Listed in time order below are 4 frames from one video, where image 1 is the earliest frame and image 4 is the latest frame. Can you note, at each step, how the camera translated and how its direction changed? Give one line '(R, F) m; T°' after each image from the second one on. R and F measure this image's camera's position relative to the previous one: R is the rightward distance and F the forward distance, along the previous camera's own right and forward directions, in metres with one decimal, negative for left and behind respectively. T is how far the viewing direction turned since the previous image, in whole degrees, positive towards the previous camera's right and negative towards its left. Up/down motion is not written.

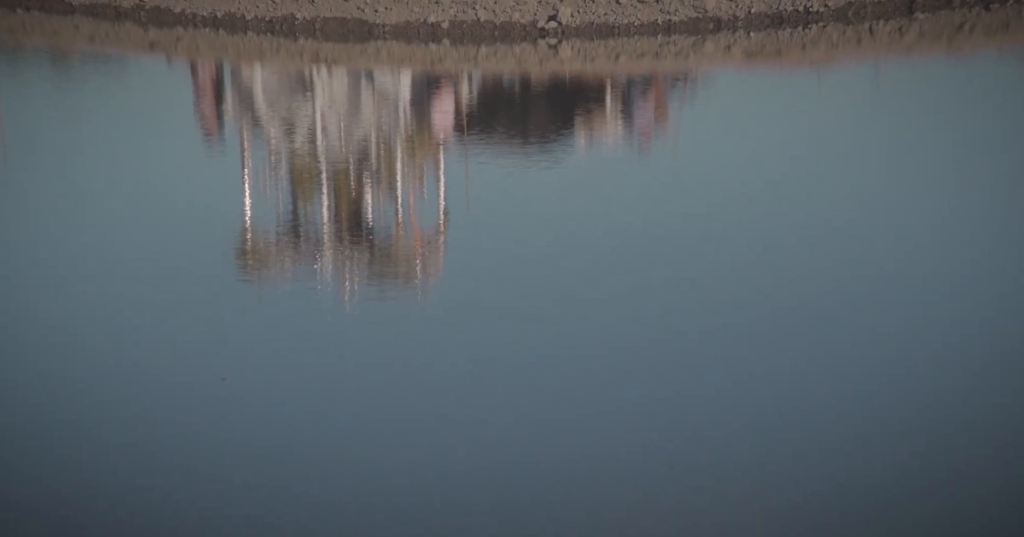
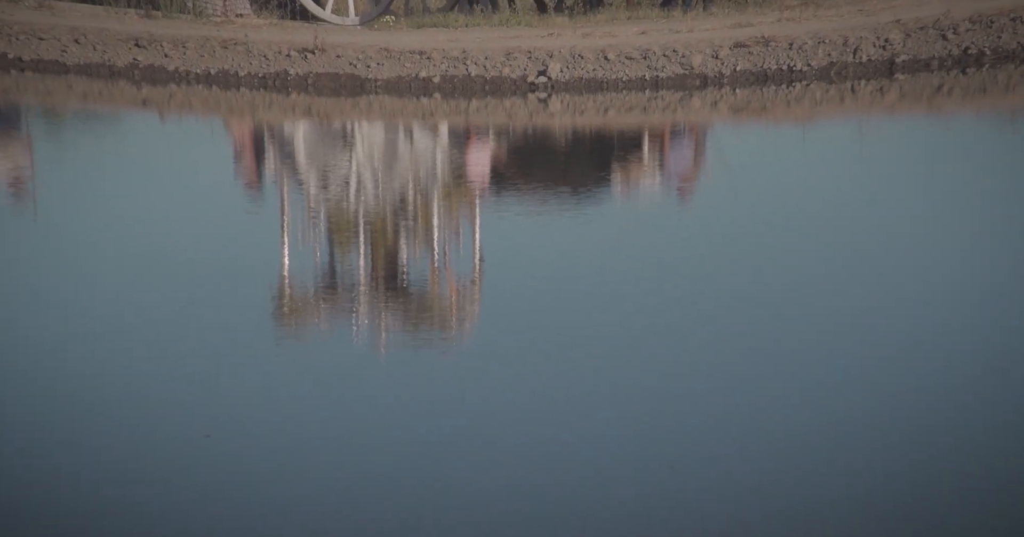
(+0.1, -0.4) m; 0°
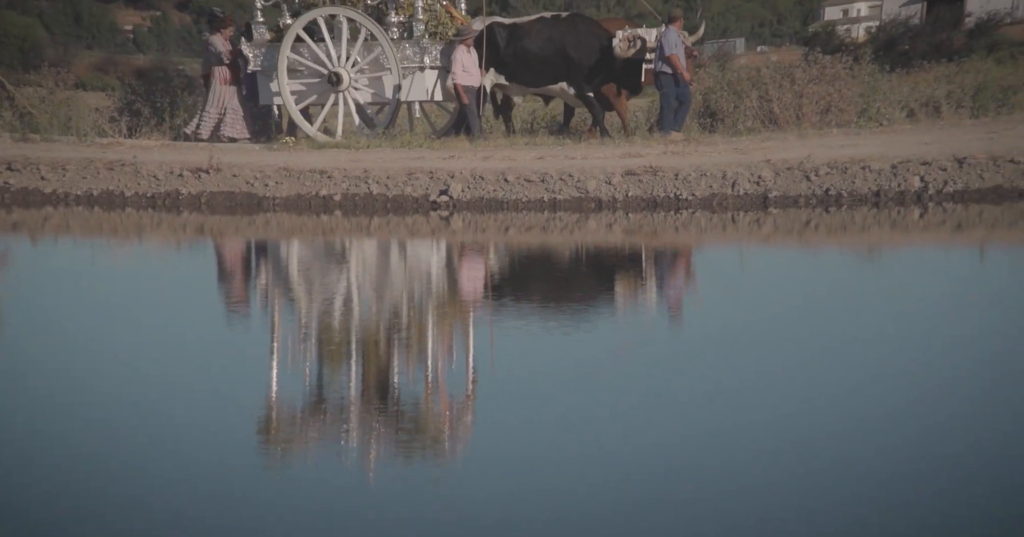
(+1.2, -0.9) m; 0°
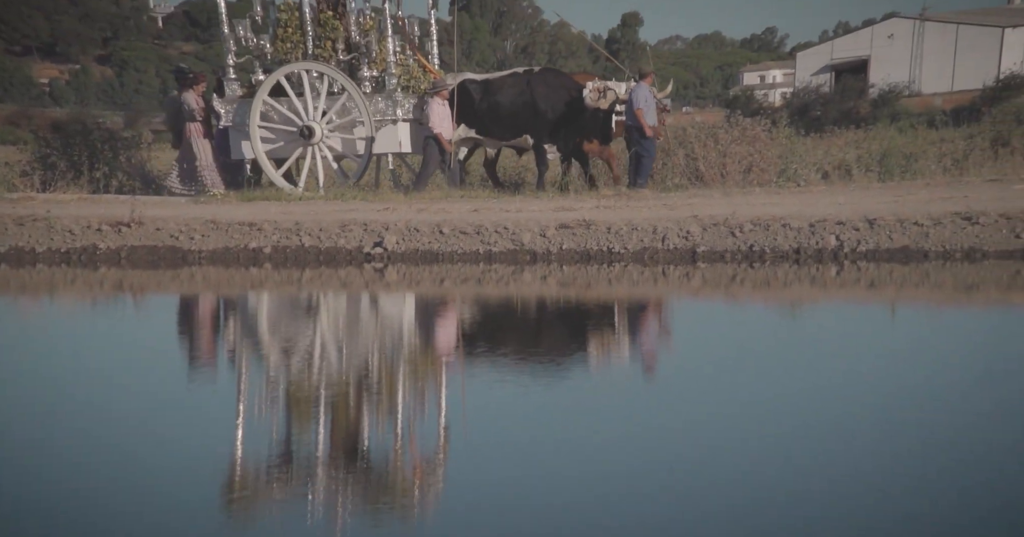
(+0.7, +0.2) m; 0°
